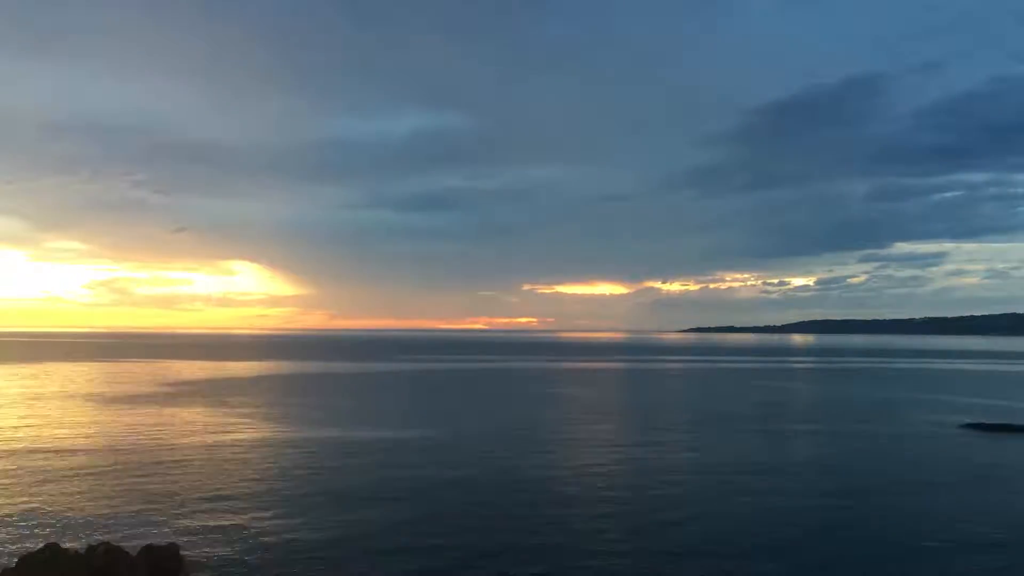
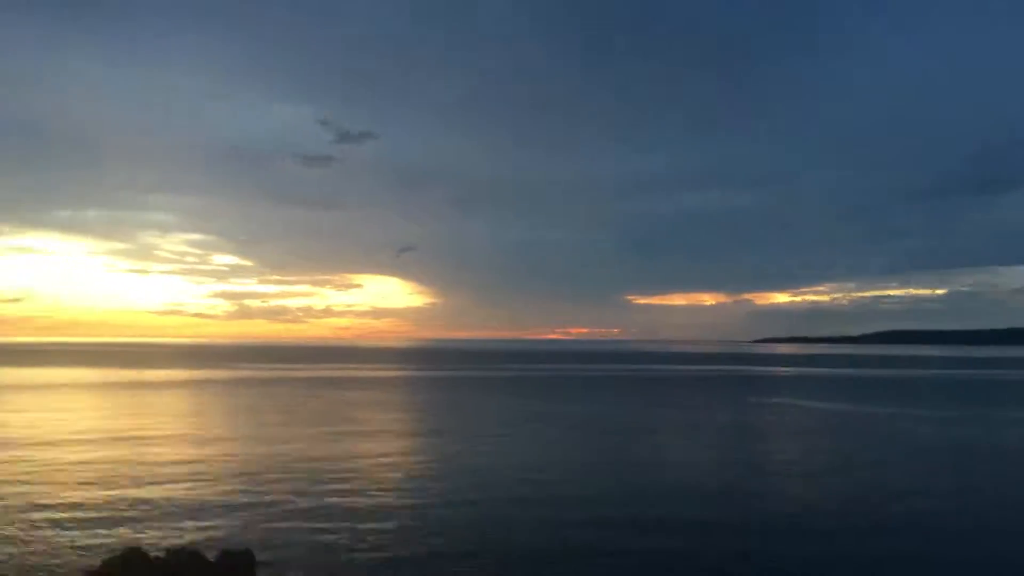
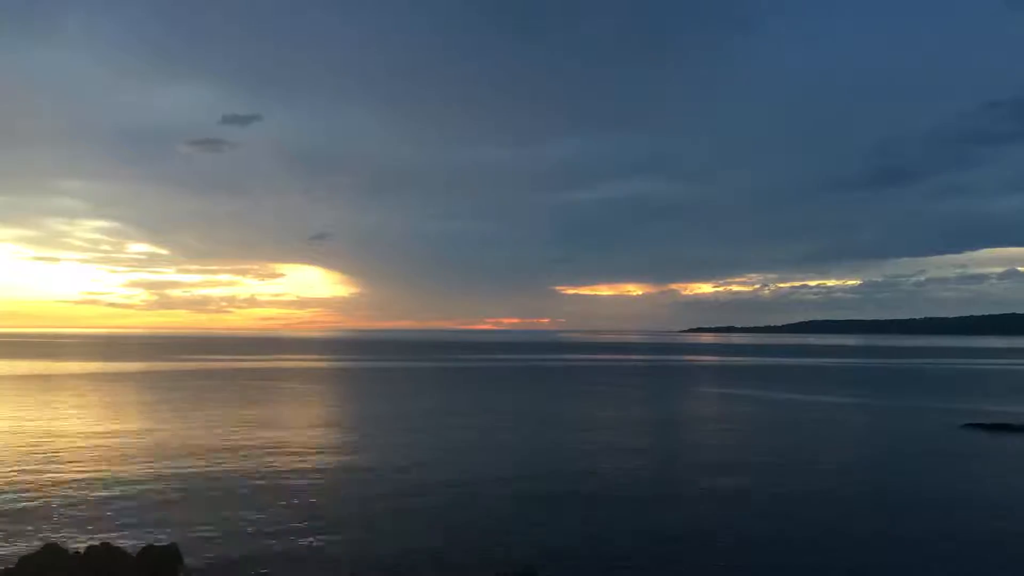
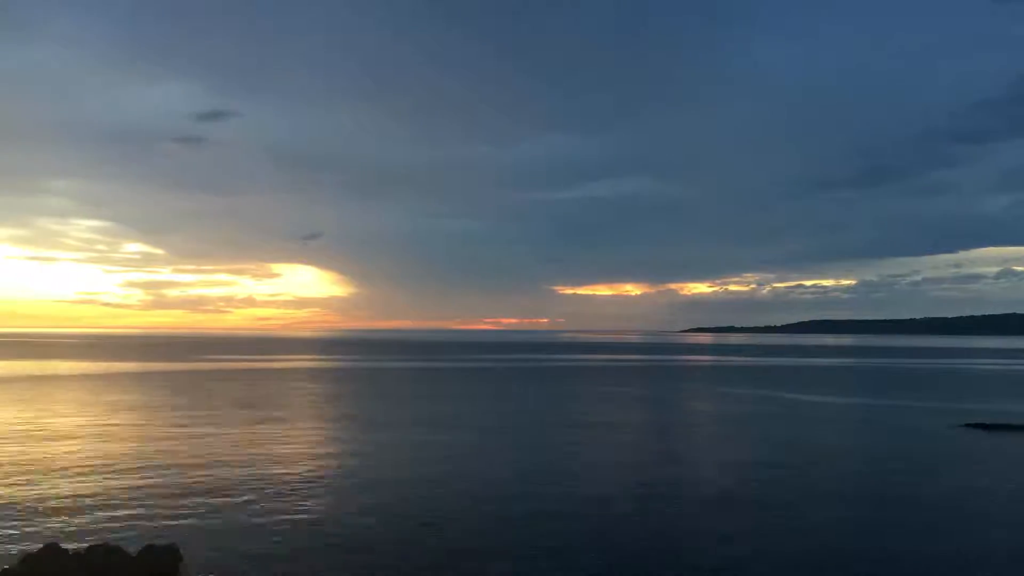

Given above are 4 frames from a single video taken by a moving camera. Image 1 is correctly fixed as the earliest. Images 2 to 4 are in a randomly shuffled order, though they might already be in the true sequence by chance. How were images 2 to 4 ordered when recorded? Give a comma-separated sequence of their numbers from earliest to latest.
4, 3, 2
